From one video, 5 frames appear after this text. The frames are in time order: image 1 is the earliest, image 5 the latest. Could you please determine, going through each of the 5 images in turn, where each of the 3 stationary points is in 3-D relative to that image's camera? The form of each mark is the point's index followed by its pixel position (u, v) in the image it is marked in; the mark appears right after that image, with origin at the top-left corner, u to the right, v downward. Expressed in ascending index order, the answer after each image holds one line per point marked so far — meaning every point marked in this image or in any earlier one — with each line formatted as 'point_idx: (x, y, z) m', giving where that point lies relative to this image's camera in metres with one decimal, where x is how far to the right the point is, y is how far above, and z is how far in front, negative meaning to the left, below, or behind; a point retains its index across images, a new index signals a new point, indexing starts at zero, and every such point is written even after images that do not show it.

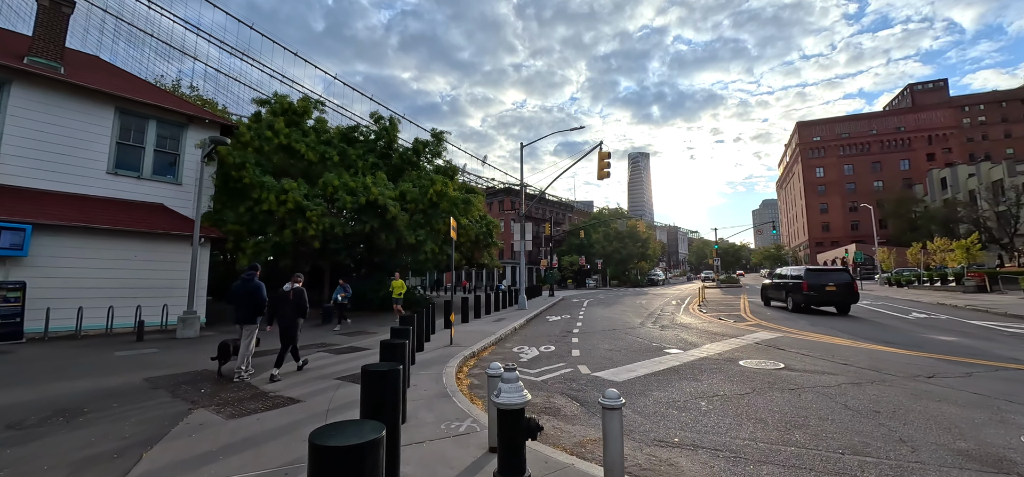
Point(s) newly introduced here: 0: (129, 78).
0: (-13.4, +5.6, +14.1) m
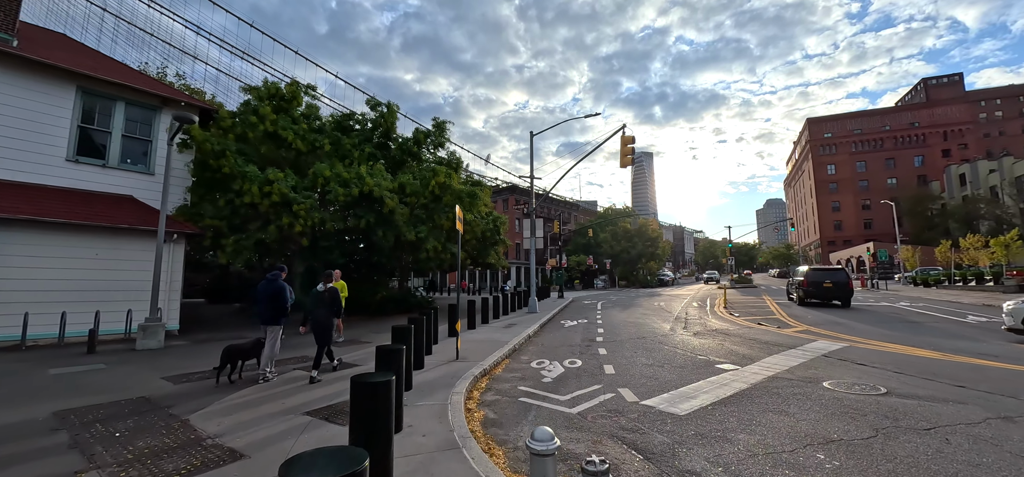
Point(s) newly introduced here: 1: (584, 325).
0: (-13.0, +5.7, +12.6) m
1: (+2.5, -3.0, +13.8) m
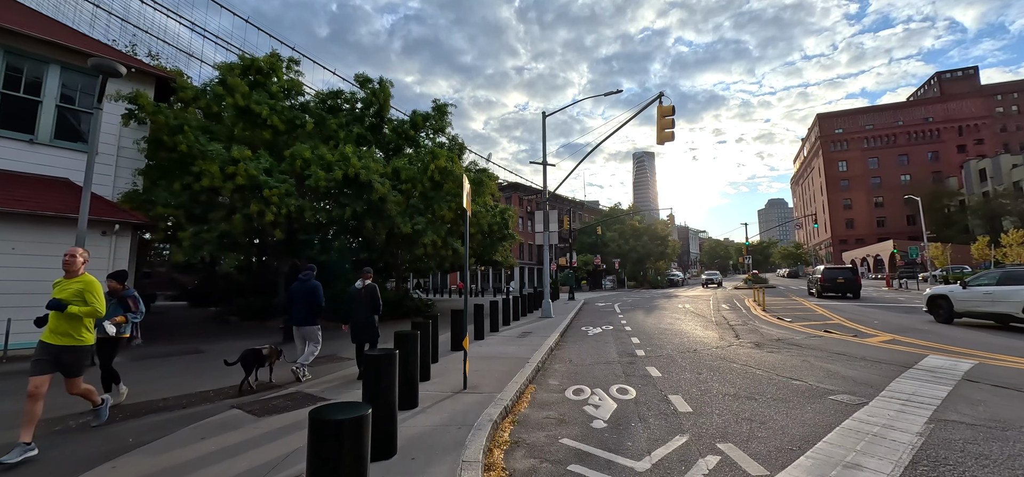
0: (-12.7, +5.9, +10.5) m
1: (+2.9, -2.7, +11.6) m
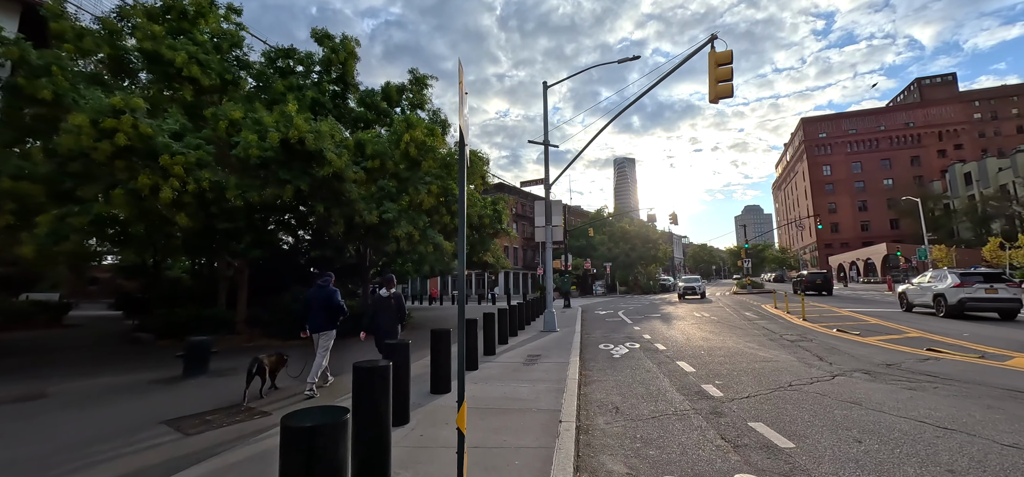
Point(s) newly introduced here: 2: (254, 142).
0: (-12.6, +6.2, +7.1) m
1: (+2.9, -2.5, +8.8) m
2: (-5.2, +1.9, +8.1) m
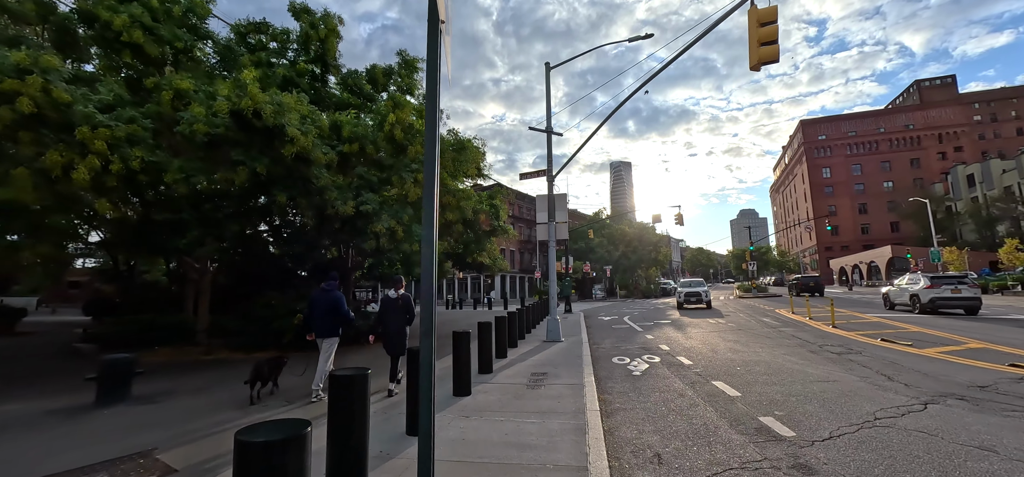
0: (-12.6, +6.3, +5.7) m
1: (+2.9, -2.4, +7.4) m
2: (-5.2, +2.0, +6.7) m
